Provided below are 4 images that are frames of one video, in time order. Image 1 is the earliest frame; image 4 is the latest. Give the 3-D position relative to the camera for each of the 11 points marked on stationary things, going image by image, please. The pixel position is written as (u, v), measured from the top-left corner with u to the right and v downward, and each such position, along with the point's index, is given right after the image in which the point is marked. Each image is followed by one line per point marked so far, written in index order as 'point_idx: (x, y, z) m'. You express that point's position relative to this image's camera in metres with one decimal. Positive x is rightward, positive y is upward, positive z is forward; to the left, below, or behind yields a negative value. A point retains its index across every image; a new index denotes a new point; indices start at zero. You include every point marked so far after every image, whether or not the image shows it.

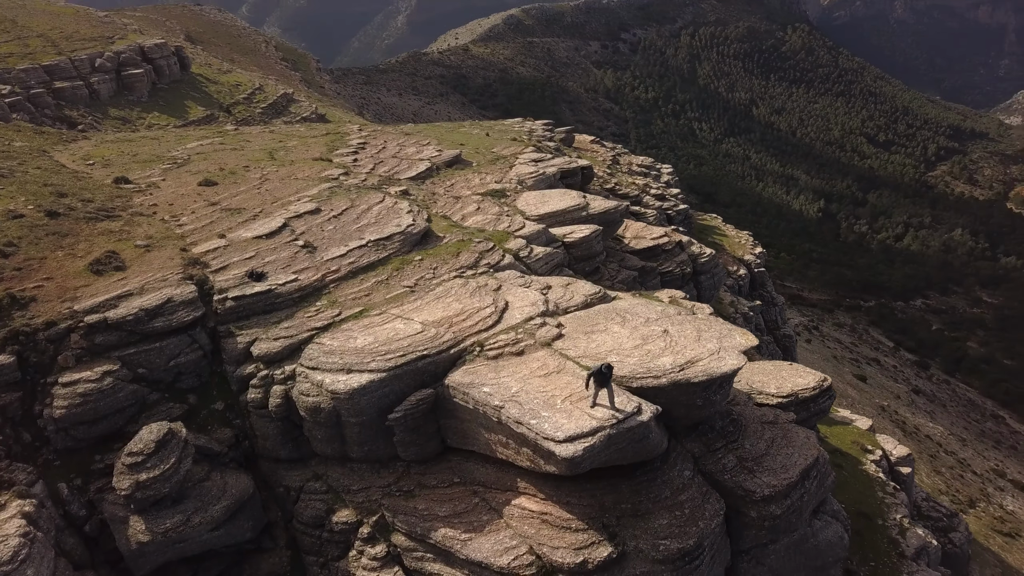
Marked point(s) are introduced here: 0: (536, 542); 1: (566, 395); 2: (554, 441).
0: (+0.5, -5.1, +16.3) m
1: (+1.1, -2.2, +16.3) m
2: (+0.8, -2.8, +15.0) m
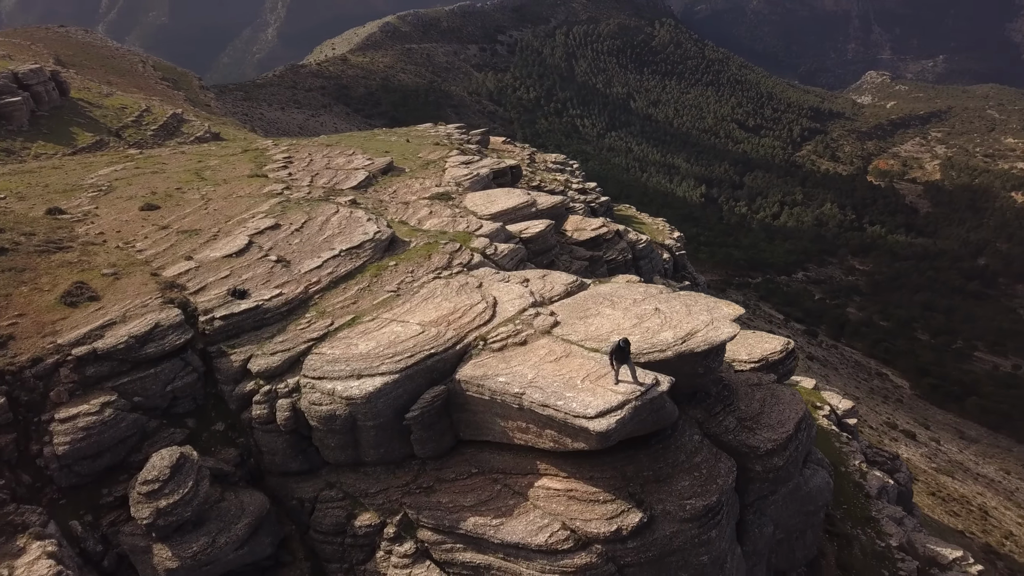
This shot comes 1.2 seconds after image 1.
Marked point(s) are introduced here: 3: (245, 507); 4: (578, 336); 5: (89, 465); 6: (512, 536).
0: (+1.2, -4.9, +17.1) m
1: (+1.6, -1.9, +17.3) m
2: (+1.5, -2.6, +15.9) m
3: (-6.2, -5.1, +18.7) m
4: (+1.6, -1.2, +19.1) m
5: (-9.6, -4.0, +18.2) m
6: (0.0, -5.3, +17.1) m
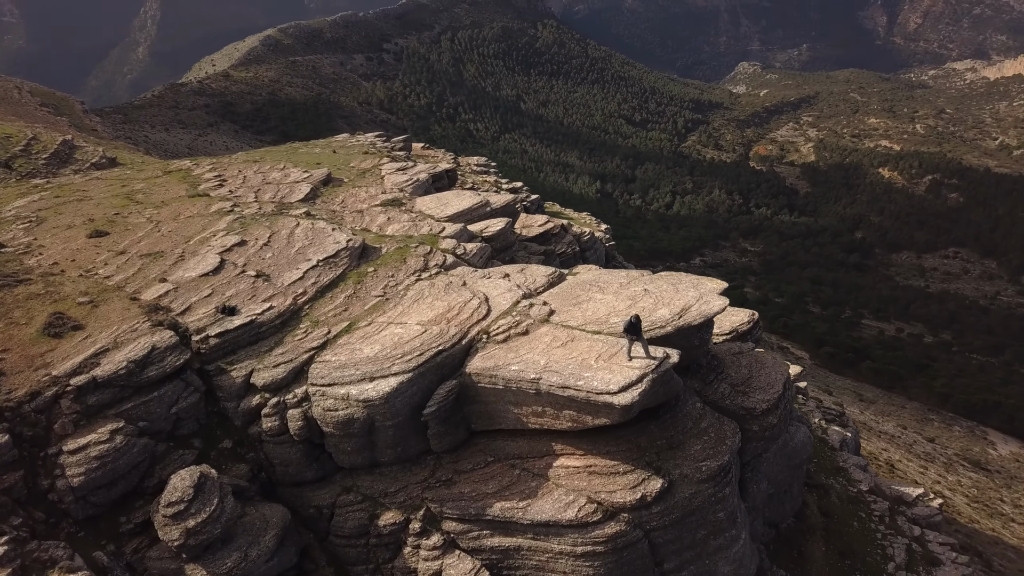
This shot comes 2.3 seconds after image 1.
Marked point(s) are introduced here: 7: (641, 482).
0: (+1.8, -4.6, +18.1) m
1: (+1.9, -1.5, +18.2) m
2: (+2.0, -2.2, +16.9) m
3: (-5.7, -5.4, +18.7) m
4: (+1.6, -0.8, +20.1) m
5: (-9.0, -4.6, +17.8) m
6: (+0.7, -5.1, +17.9) m
7: (+2.9, -4.3, +18.0) m
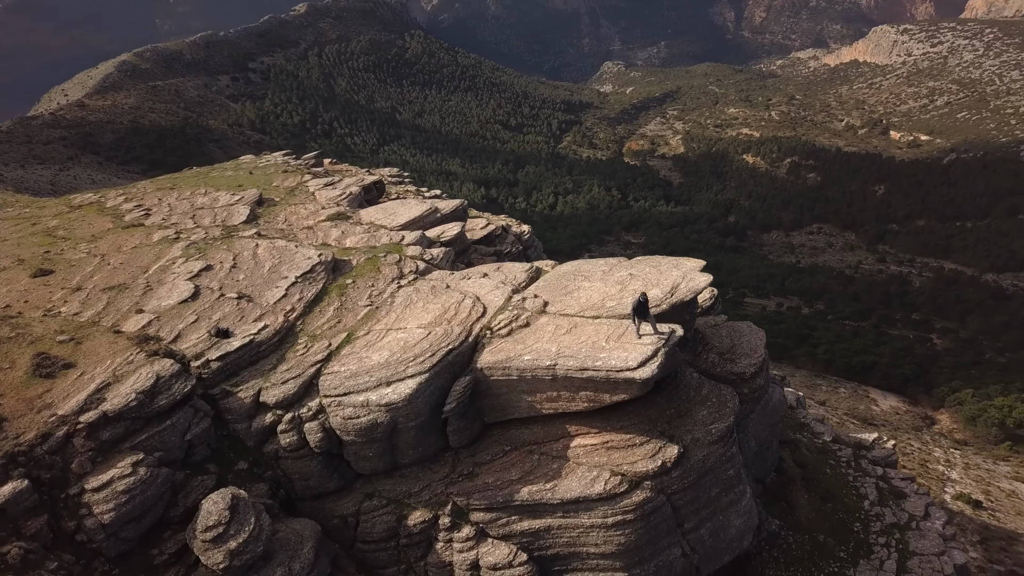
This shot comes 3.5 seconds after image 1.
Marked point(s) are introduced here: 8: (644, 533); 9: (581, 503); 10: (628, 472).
0: (+2.4, -4.2, +19.2) m
1: (+2.2, -1.2, +19.4) m
2: (+2.6, -1.8, +18.1) m
3: (-5.0, -5.7, +18.8) m
4: (+1.6, -0.6, +21.2) m
5: (-8.2, -5.2, +17.4) m
6: (+1.4, -4.8, +18.9) m
7: (+3.5, -3.9, +19.3) m
8: (+3.1, -5.8, +18.9) m
9: (+1.6, -5.0, +18.8) m
10: (+2.7, -4.3, +19.0) m
